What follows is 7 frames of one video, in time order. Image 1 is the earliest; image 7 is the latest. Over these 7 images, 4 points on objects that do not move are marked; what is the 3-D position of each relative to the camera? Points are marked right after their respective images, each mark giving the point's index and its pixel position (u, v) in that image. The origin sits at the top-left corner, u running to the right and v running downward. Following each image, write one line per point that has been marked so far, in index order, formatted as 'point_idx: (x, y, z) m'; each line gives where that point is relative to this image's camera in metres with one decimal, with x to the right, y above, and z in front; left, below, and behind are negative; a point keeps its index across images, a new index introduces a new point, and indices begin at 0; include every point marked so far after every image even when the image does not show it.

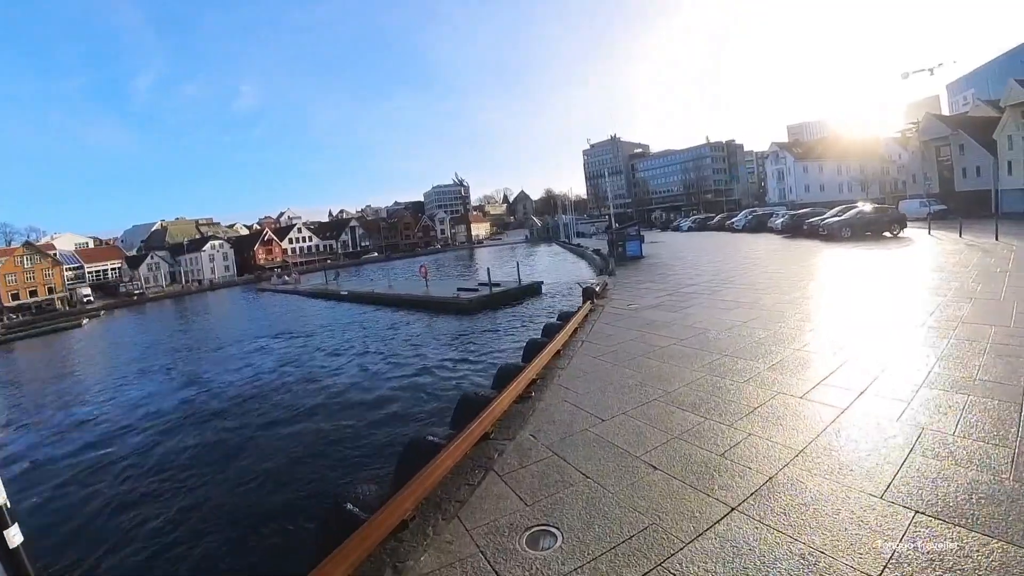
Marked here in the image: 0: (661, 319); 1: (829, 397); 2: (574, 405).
0: (+2.6, -0.5, +8.7) m
1: (+3.1, -1.1, +4.9) m
2: (+0.7, -1.2, +5.3) m
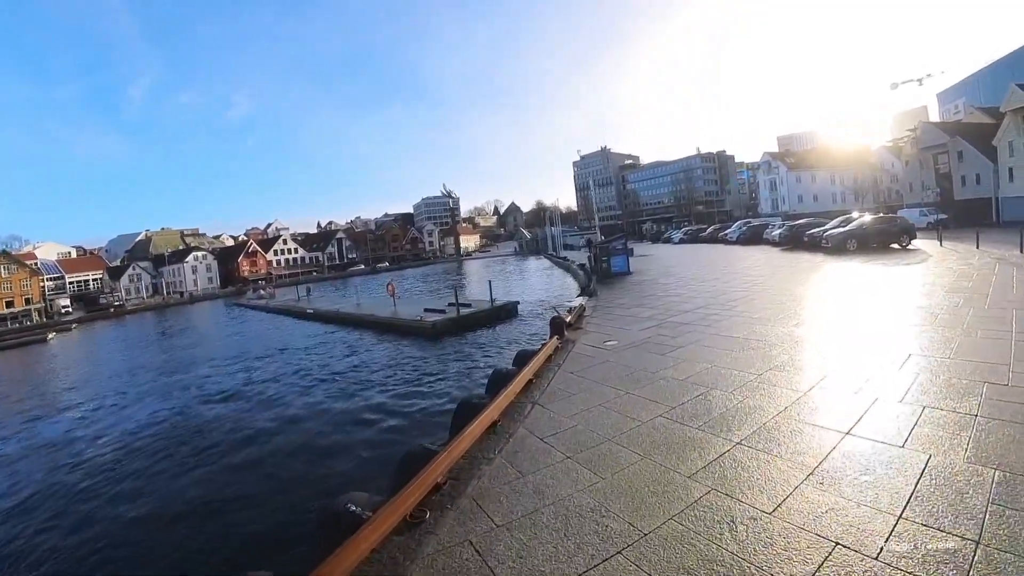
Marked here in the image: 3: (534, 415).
0: (+1.7, -1.0, +6.6) m
1: (+2.3, -1.4, +2.8) m
2: (-0.2, -1.6, +3.1) m
3: (+0.2, -1.3, +5.2) m
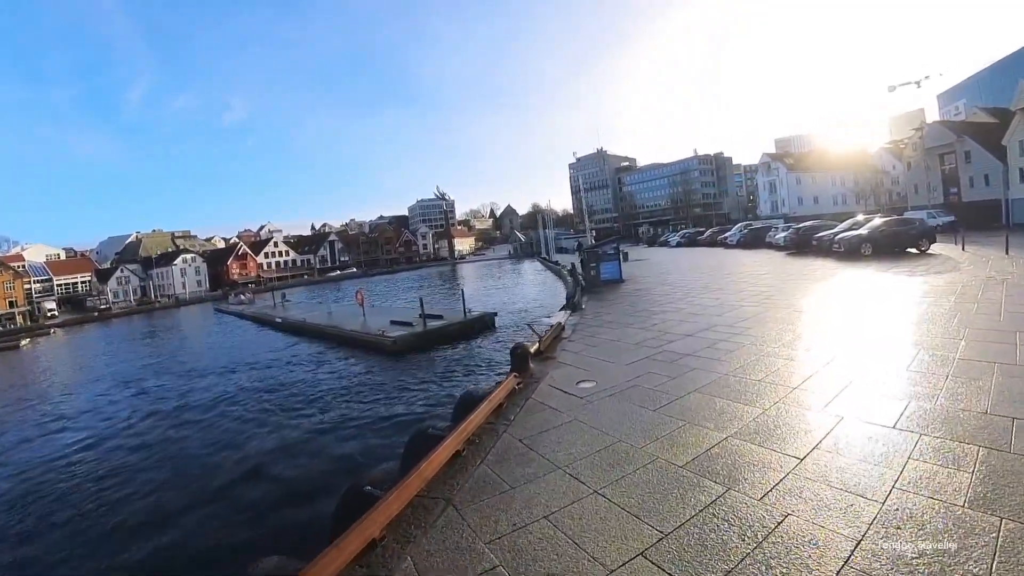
0: (+1.0, -1.2, +4.6) m
1: (+1.6, -1.7, +0.8) m
2: (-0.8, -1.9, +1.2) m
3: (-0.5, -1.6, +3.3) m
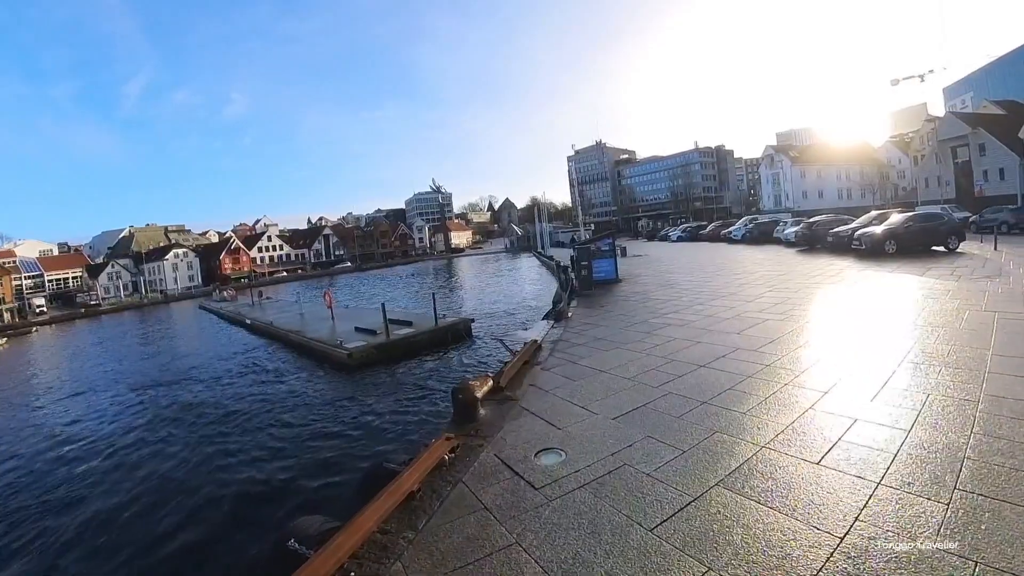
0: (+0.5, -1.5, +2.7) m
1: (+1.0, -2.0, -1.1) m
2: (-1.4, -2.1, -0.7) m
3: (-1.0, -1.8, +1.4) m
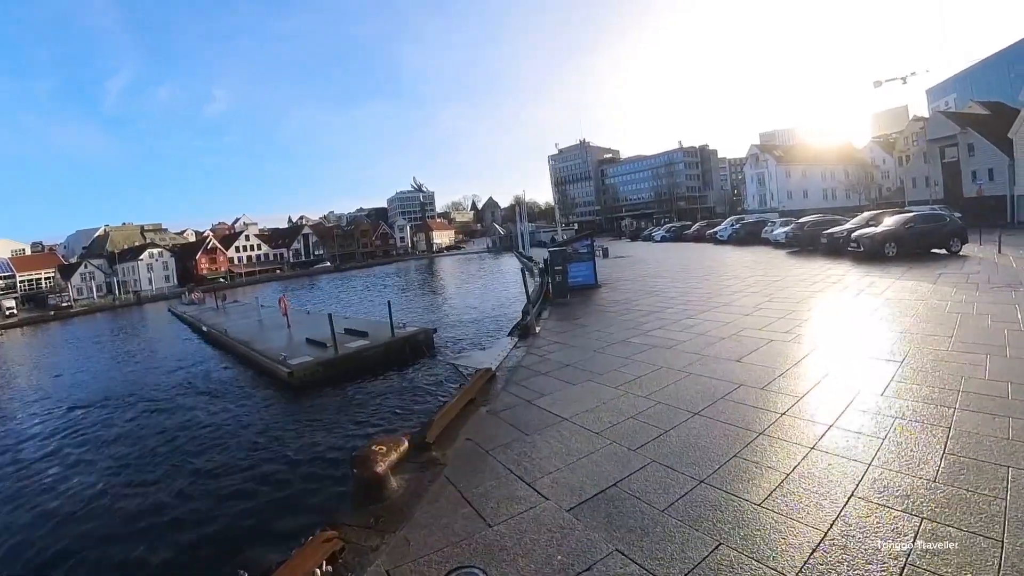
0: (-0.1, -1.7, +1.3) m
1: (+0.6, -2.2, -2.5) m
2: (-1.8, -2.3, -2.2) m
3: (-1.5, -2.0, -0.1) m
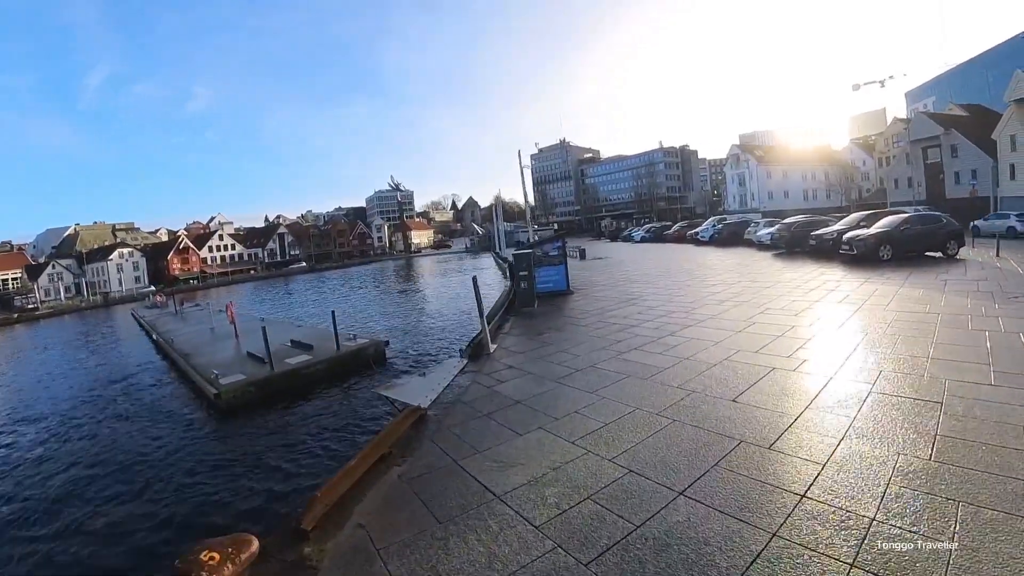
0: (-0.5, -1.8, 0.0) m
1: (+0.3, -2.3, -3.8) m
2: (-2.2, -2.5, -3.6) m
3: (-1.9, -2.2, -1.4) m
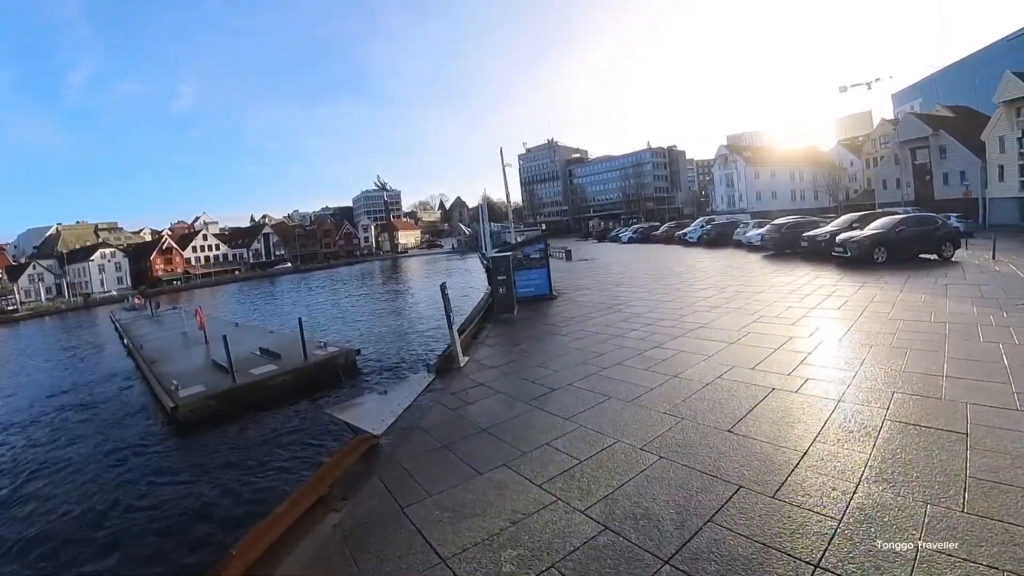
0: (-0.7, -1.9, -0.6) m
1: (+0.1, -2.4, -4.4) m
2: (-2.3, -2.6, -4.2) m
3: (-2.1, -2.3, -2.1) m
